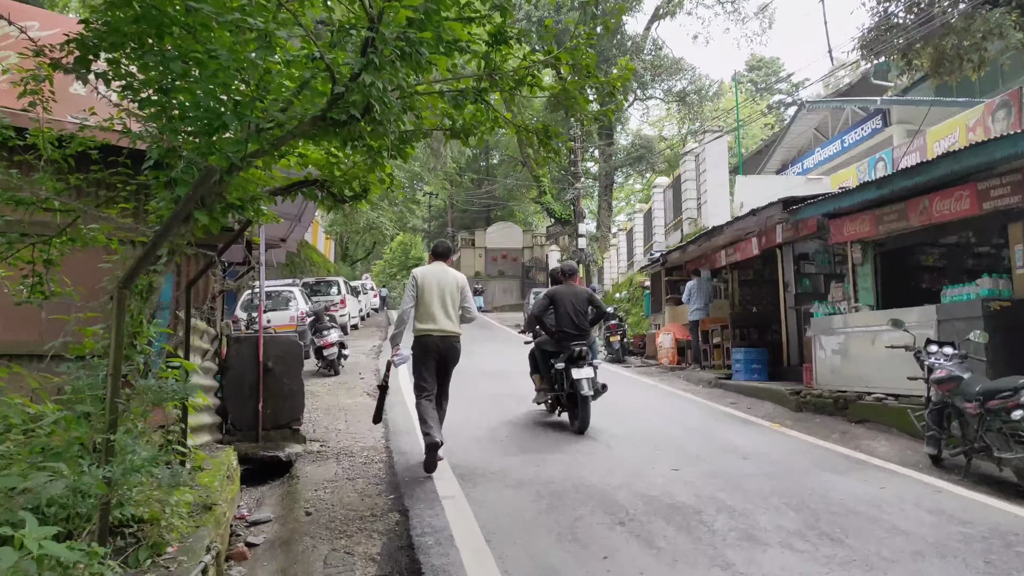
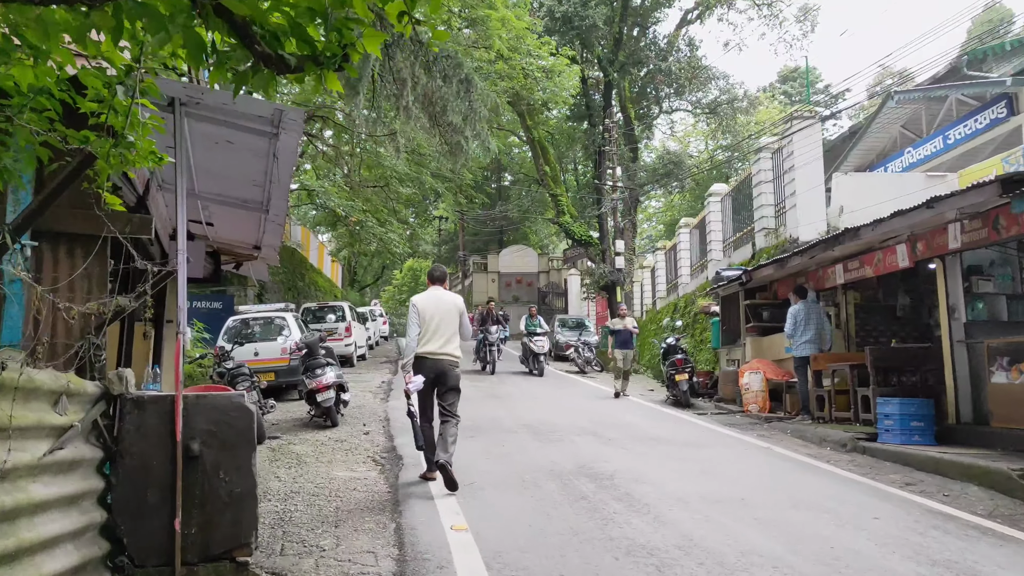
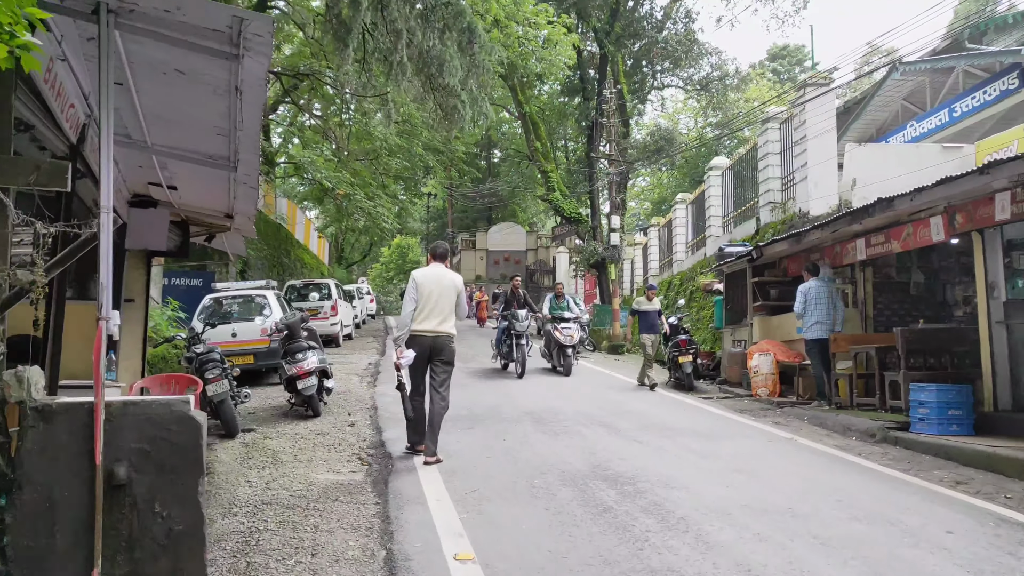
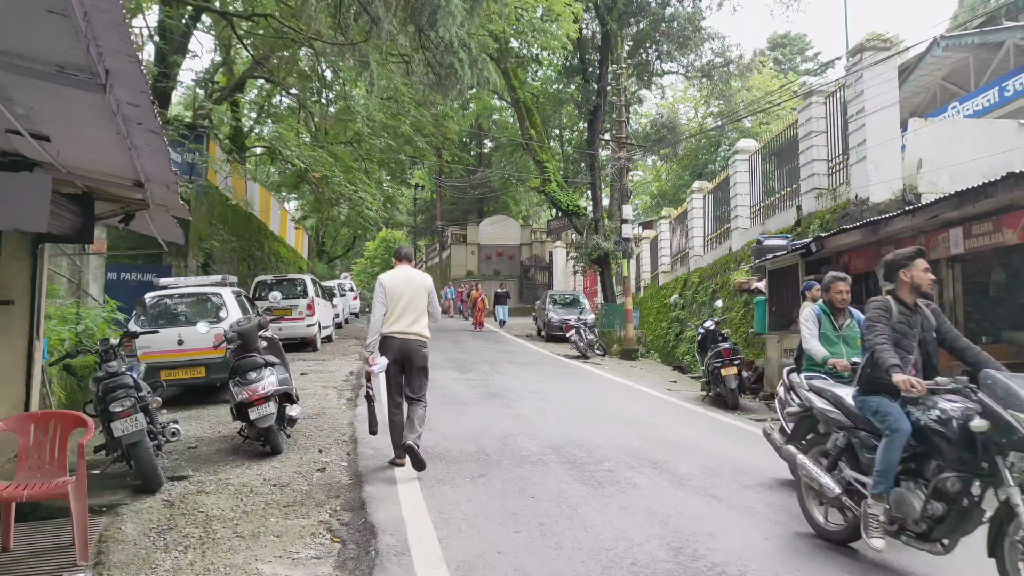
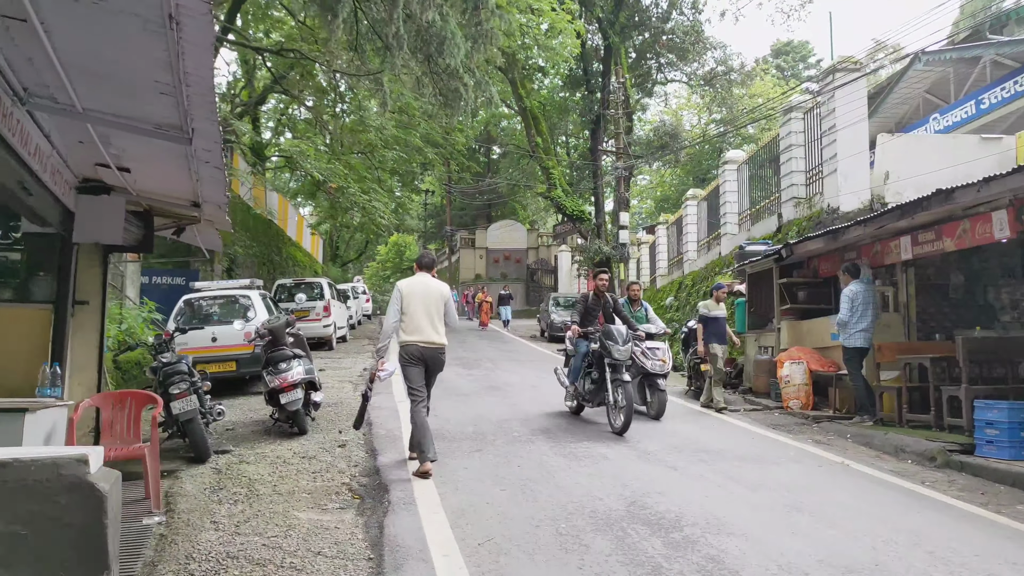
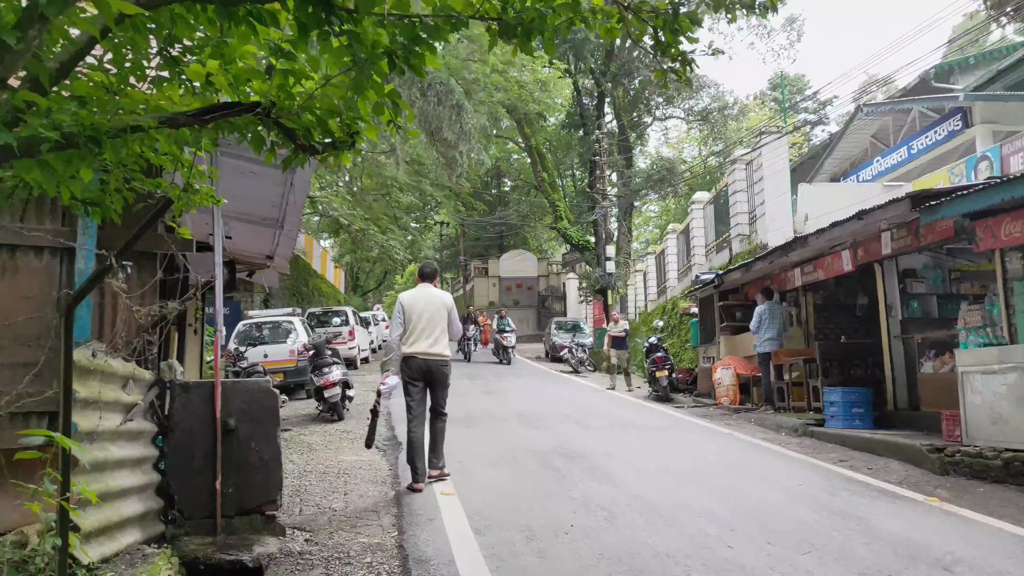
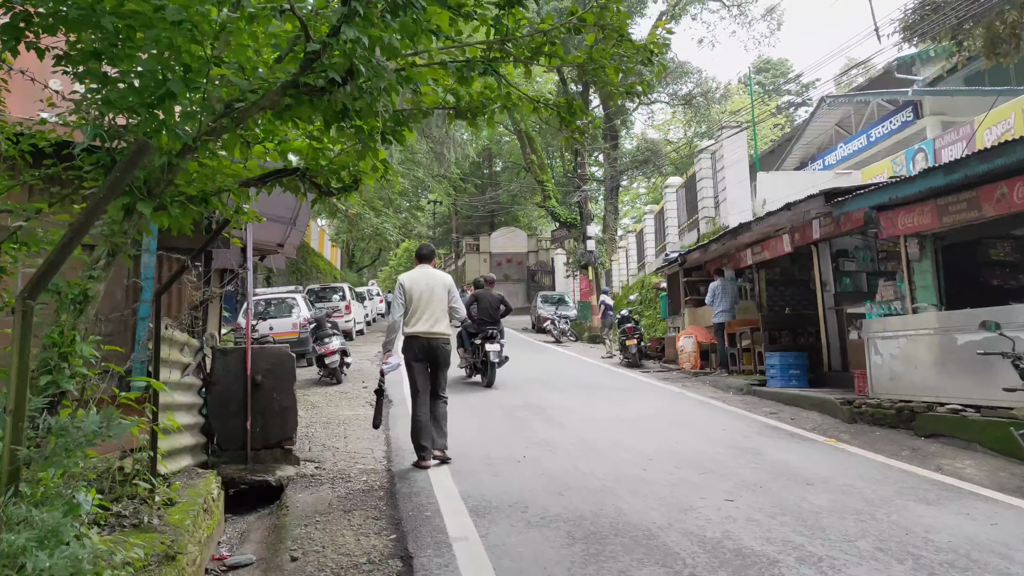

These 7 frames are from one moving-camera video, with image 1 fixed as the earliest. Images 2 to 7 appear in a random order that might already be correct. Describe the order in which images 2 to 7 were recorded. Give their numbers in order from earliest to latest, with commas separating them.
7, 6, 2, 3, 5, 4
